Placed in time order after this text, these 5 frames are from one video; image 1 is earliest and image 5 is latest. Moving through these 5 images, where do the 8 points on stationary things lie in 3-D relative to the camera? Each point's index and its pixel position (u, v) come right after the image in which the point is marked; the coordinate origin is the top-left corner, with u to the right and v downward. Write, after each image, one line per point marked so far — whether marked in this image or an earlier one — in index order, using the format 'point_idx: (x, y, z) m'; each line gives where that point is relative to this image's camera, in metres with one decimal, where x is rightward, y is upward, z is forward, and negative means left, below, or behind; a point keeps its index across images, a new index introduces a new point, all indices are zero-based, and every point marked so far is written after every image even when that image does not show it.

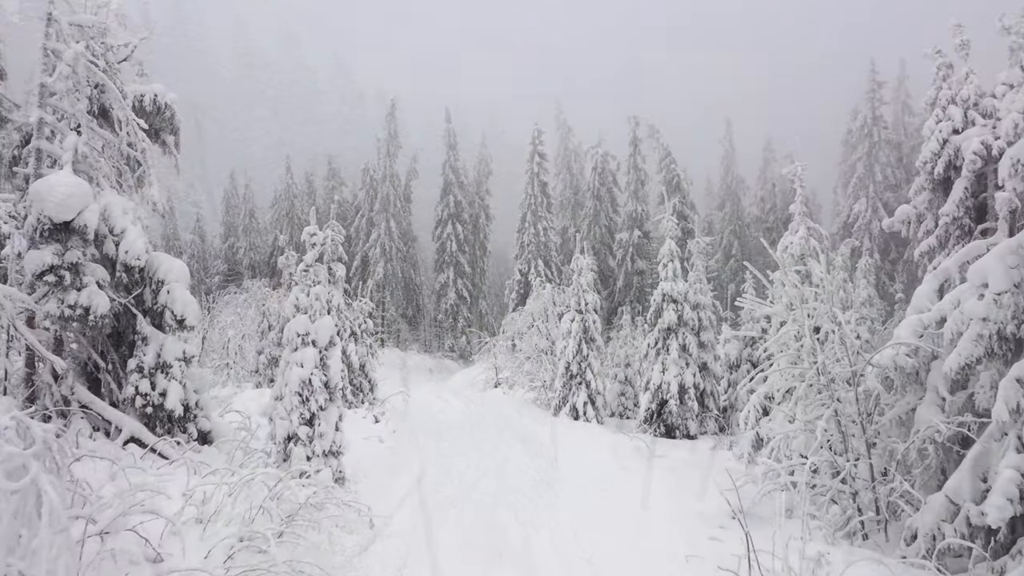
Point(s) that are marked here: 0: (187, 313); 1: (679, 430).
0: (-4.7, -0.4, +7.7) m
1: (+4.8, -4.1, +15.2) m
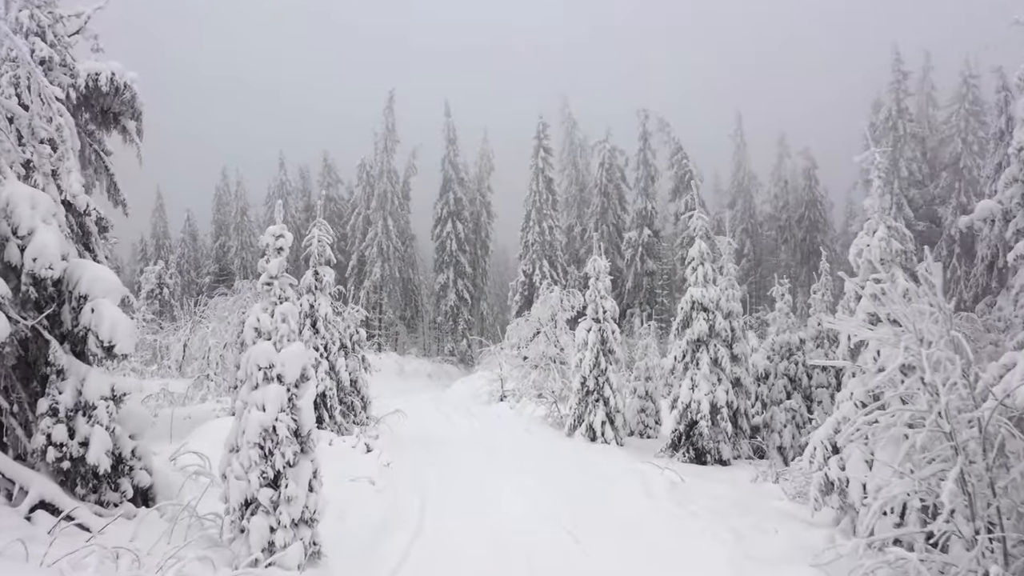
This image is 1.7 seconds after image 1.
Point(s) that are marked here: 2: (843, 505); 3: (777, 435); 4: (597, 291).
0: (-4.5, -0.6, +5.9) m
1: (+5.1, -4.3, +13.5) m
2: (+5.2, -3.4, +8.3) m
3: (+7.3, -4.1, +14.6) m
4: (+2.5, -0.1, +15.4) m
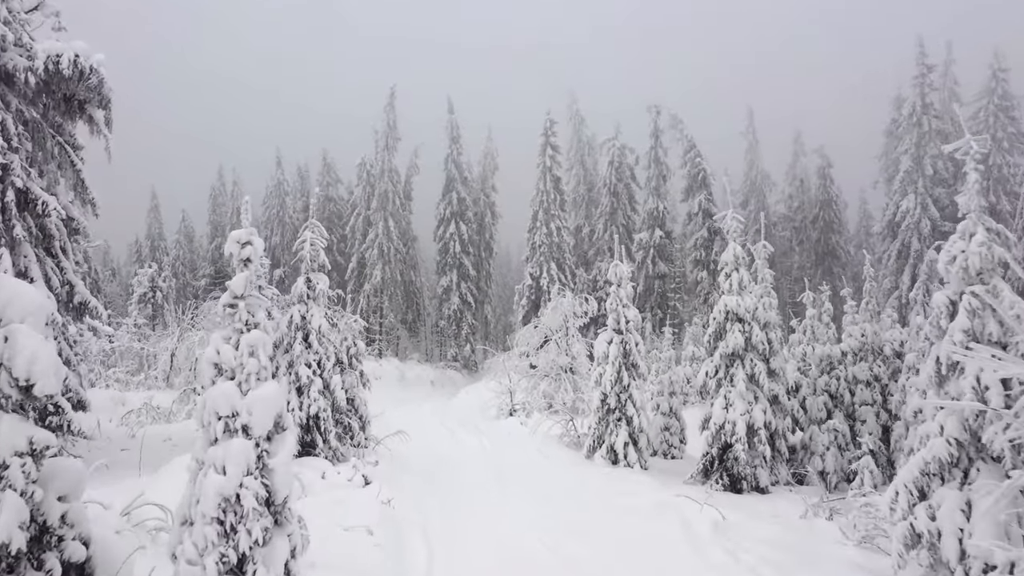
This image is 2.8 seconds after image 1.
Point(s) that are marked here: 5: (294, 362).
0: (-4.1, -0.7, +4.6) m
1: (+5.4, -4.4, +12.1) m
2: (+5.5, -3.6, +6.9) m
3: (+7.7, -4.3, +13.2) m
4: (+2.9, -0.3, +14.1) m
5: (-4.7, -1.6, +11.5) m
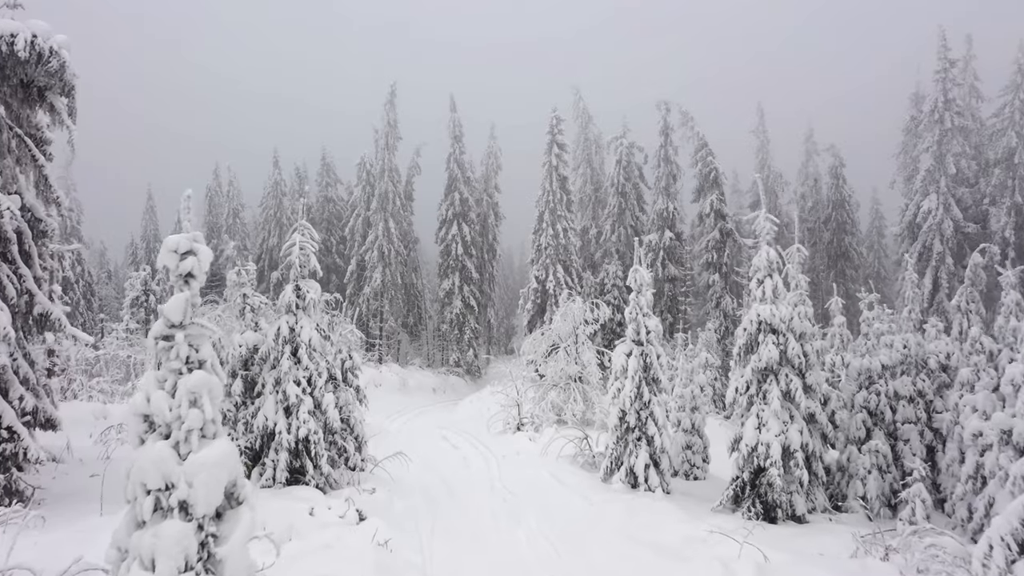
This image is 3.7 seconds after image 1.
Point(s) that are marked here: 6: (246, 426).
0: (-3.9, -0.9, +3.5) m
1: (+5.6, -4.6, +11.0) m
2: (+5.8, -3.8, +5.8) m
3: (+7.9, -4.5, +12.0) m
4: (+3.1, -0.5, +12.9) m
5: (-4.5, -1.8, +10.3) m
6: (-5.3, -2.7, +10.4) m
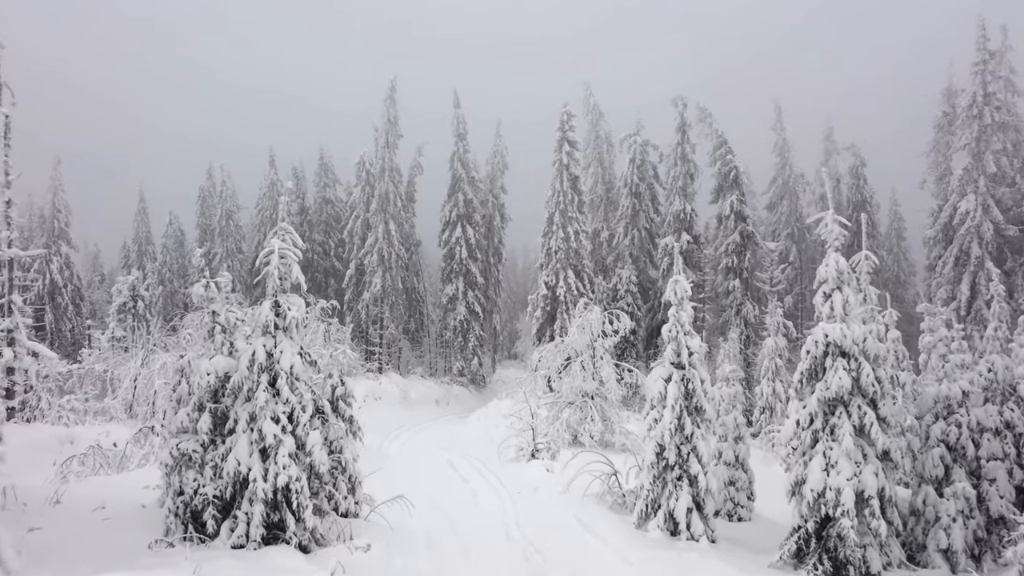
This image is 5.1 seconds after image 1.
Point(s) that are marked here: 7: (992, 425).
0: (-3.6, -1.1, +1.7) m
1: (+6.0, -4.9, +9.2) m
2: (+6.1, -4.0, +4.0) m
3: (+8.3, -4.7, +10.2) m
4: (+3.5, -0.8, +11.1) m
5: (-4.1, -2.0, +8.5) m
6: (-4.9, -3.0, +8.7) m
7: (+9.7, -2.8, +10.6) m
